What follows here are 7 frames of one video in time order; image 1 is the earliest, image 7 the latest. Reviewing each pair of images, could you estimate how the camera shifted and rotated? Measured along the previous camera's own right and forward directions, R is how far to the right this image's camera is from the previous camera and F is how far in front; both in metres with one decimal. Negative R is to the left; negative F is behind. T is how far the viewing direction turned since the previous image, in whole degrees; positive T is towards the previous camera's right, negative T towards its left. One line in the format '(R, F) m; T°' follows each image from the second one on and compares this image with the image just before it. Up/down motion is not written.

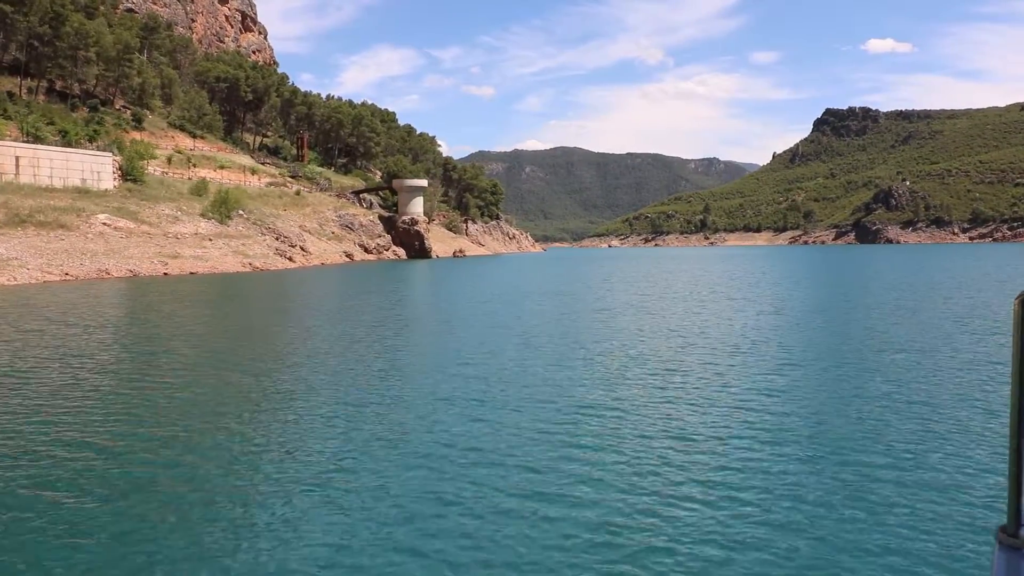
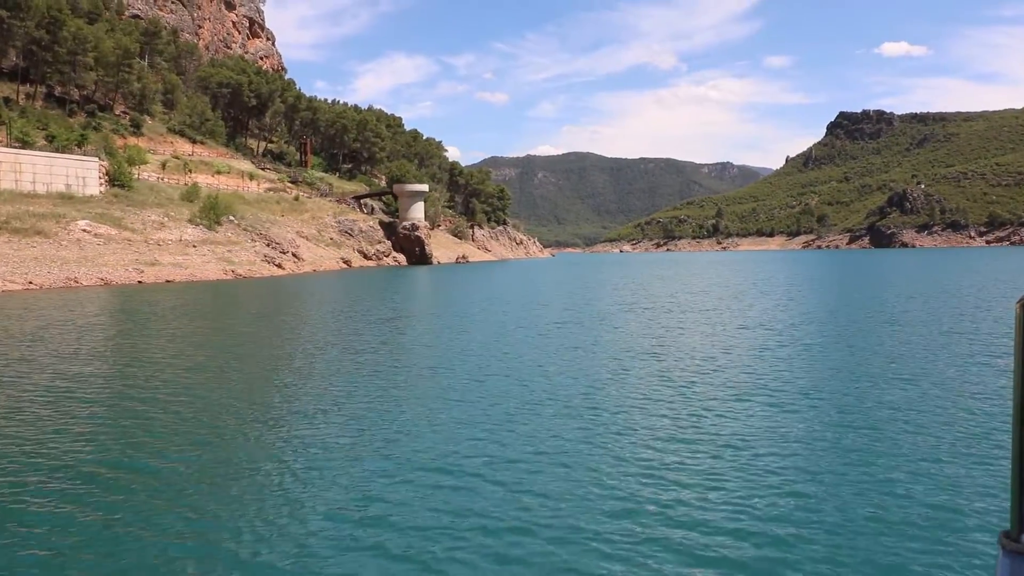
(+1.4, +1.8) m; -1°
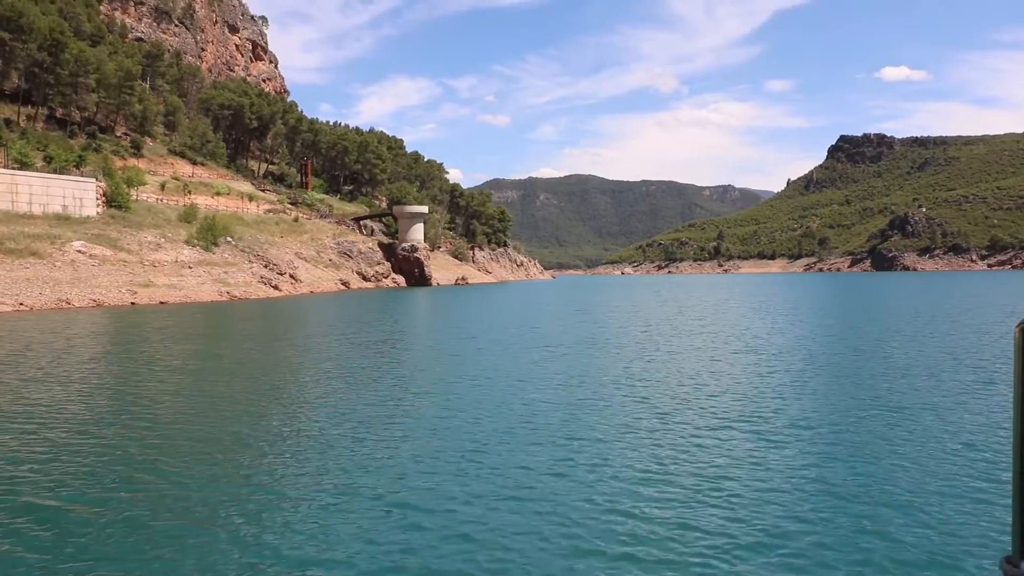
(+0.3, +0.4) m; 0°
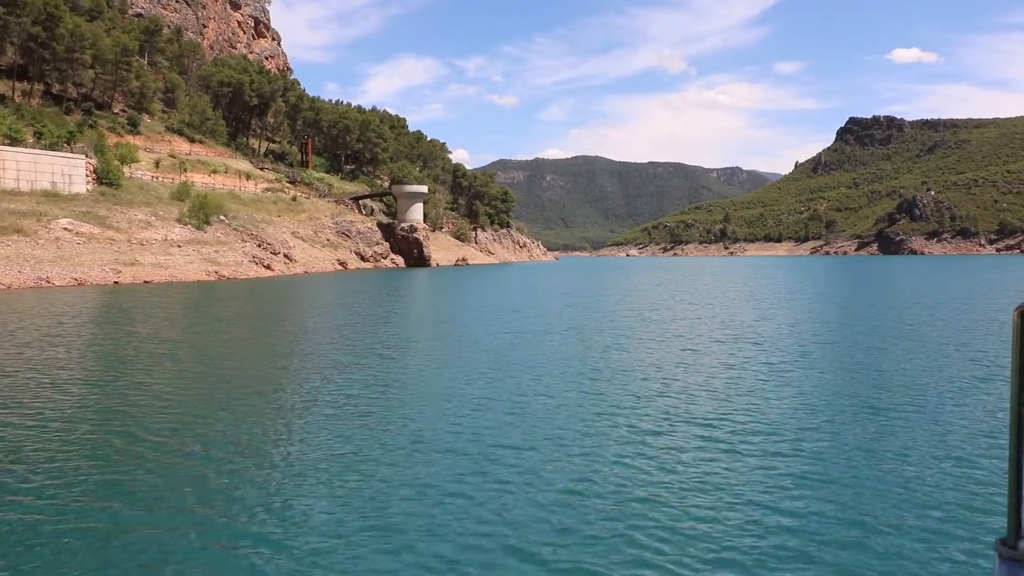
(+0.7, +1.0) m; 0°
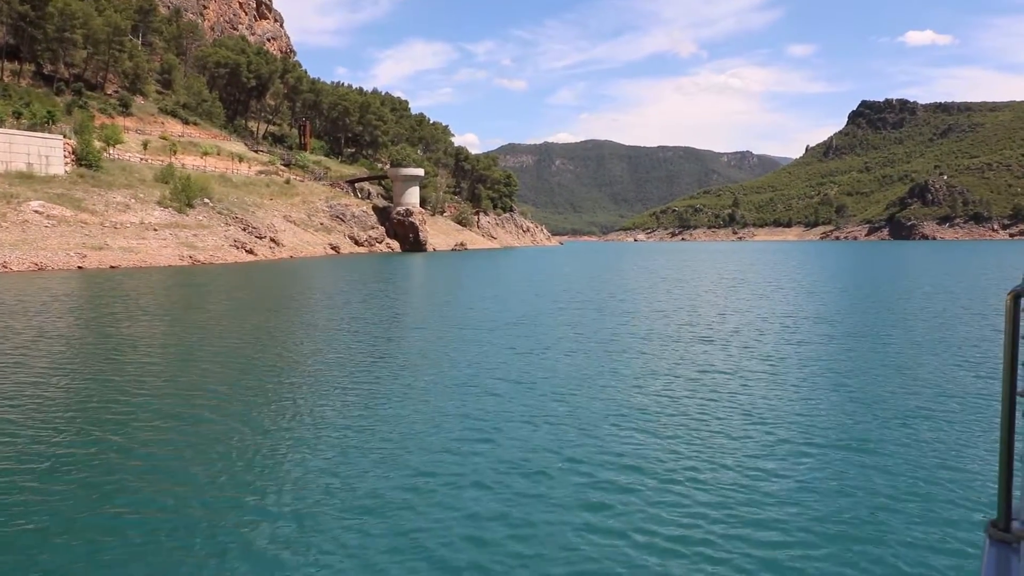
(+1.4, +1.8) m; -1°
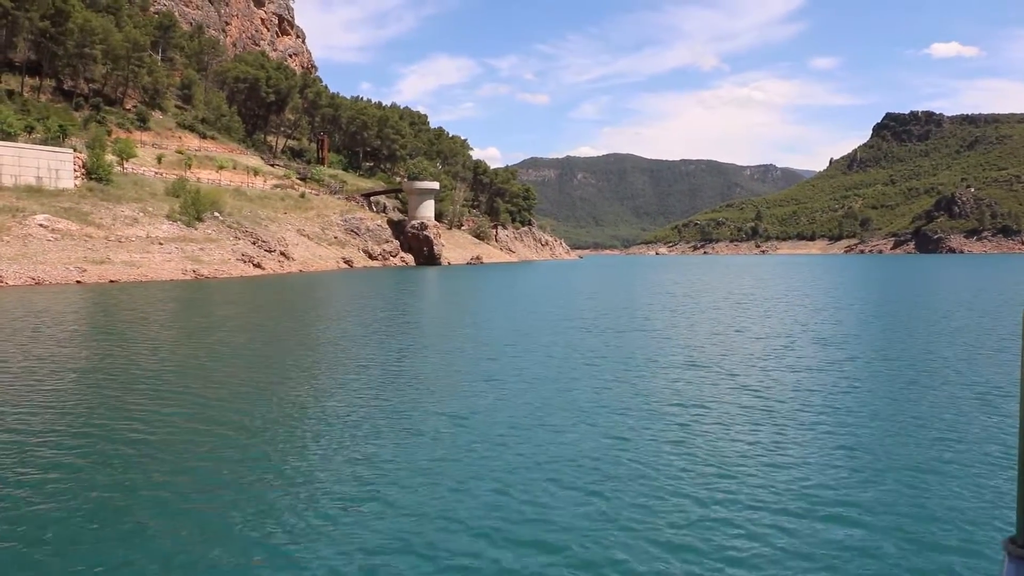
(+0.7, +1.3) m; -2°
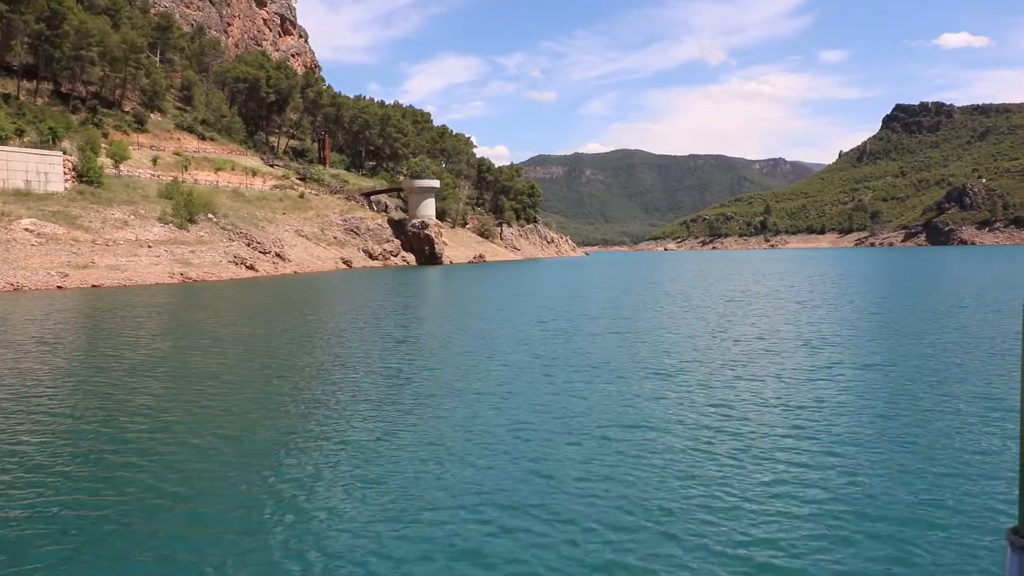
(+0.8, +1.2) m; -1°
